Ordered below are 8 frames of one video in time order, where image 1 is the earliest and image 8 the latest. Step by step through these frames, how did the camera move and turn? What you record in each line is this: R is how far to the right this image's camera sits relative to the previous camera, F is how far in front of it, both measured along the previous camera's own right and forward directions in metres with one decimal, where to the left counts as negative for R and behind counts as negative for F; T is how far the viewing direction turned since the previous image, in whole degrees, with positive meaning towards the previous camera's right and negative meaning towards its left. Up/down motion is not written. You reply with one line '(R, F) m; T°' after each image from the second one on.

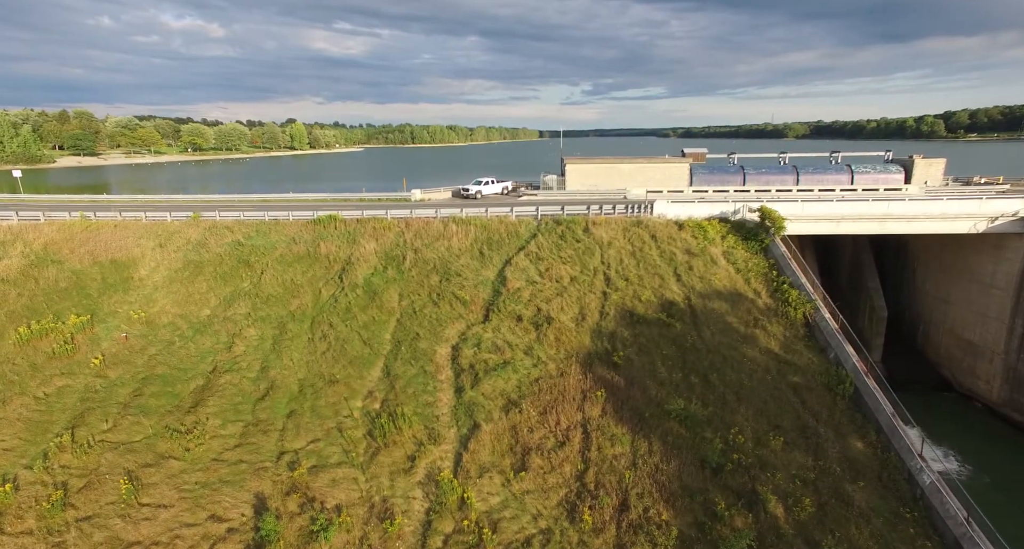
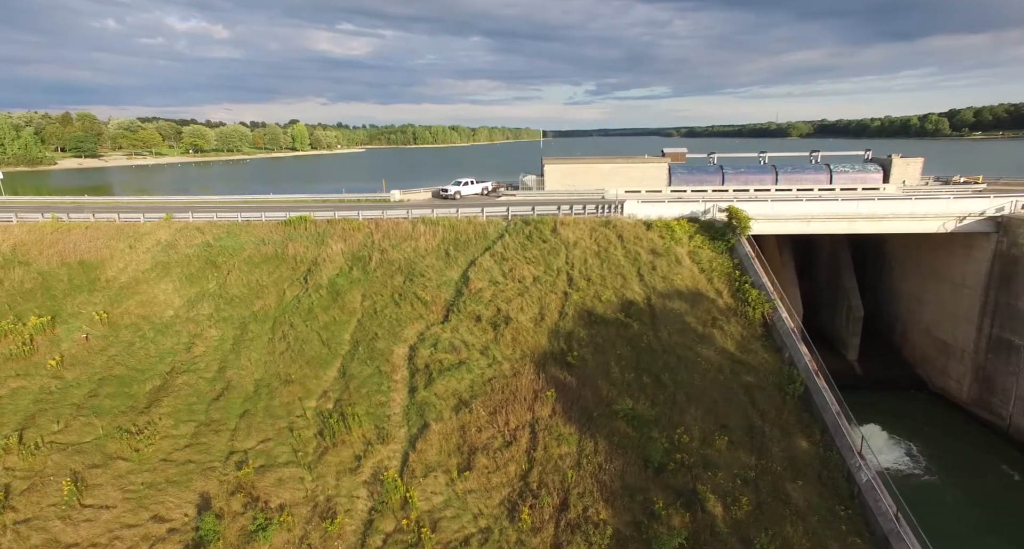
(+1.6, -0.1) m; 0°
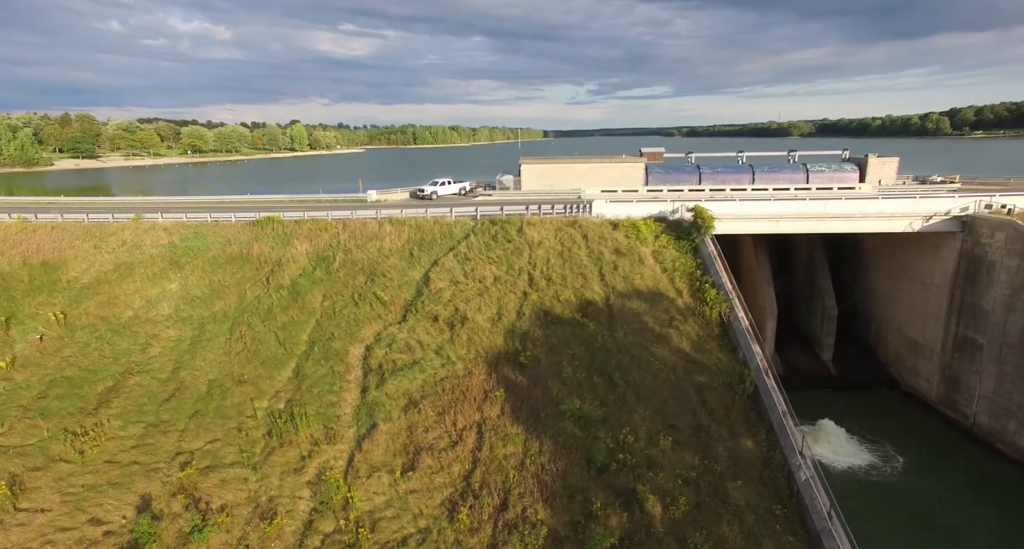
(+1.5, 0.0) m; 0°
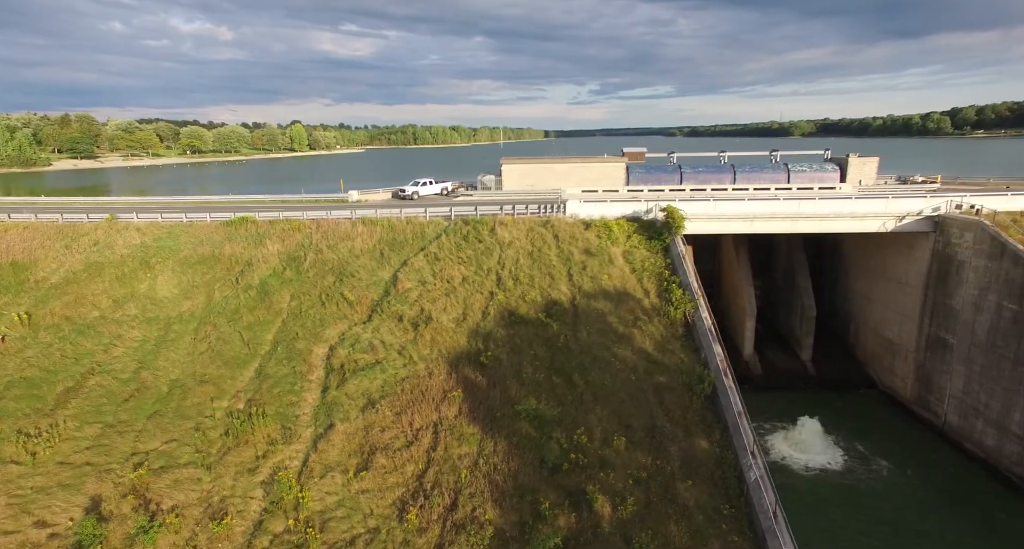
(+1.3, 0.0) m; 0°
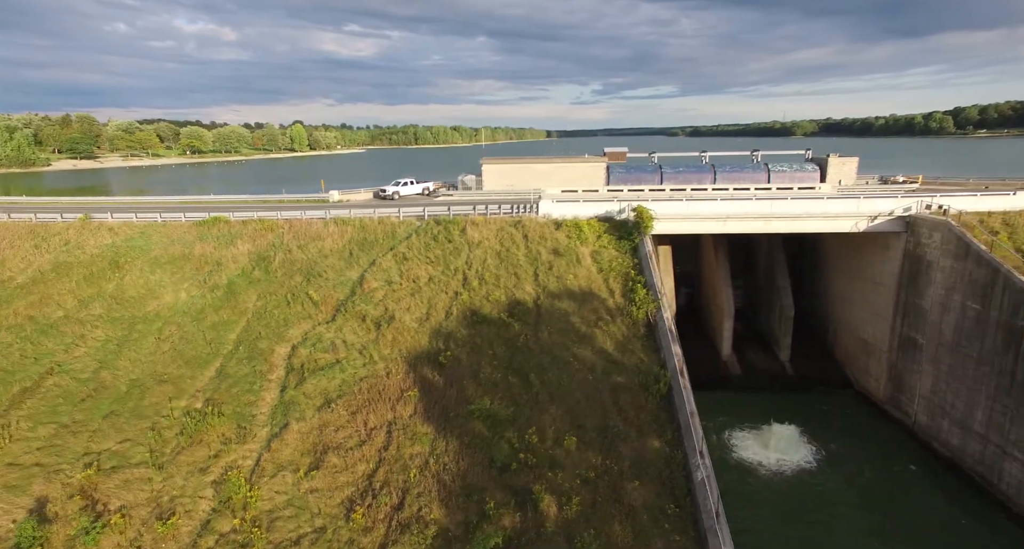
(+1.4, 0.0) m; 0°
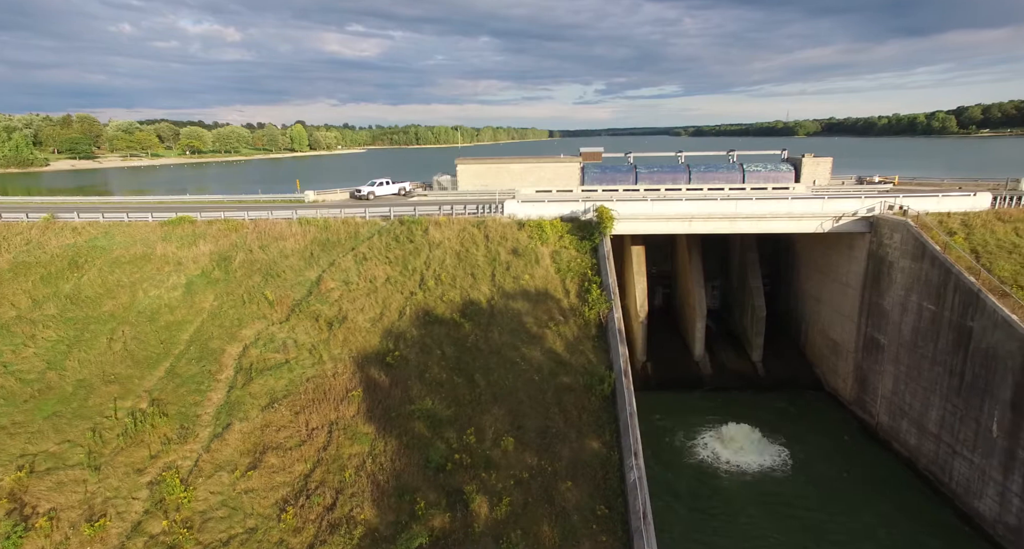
(+1.7, 0.0) m; 0°
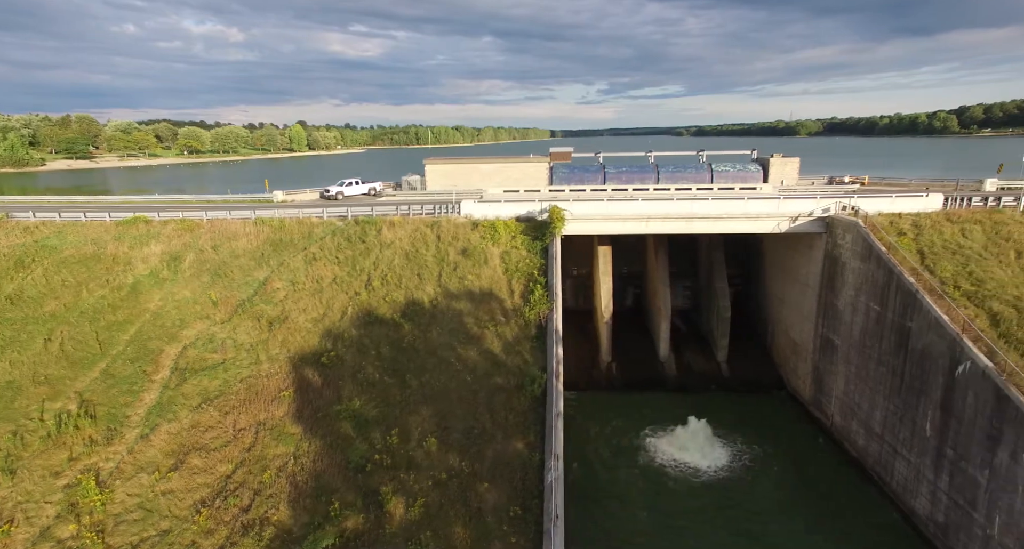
(+2.1, 0.0) m; 0°
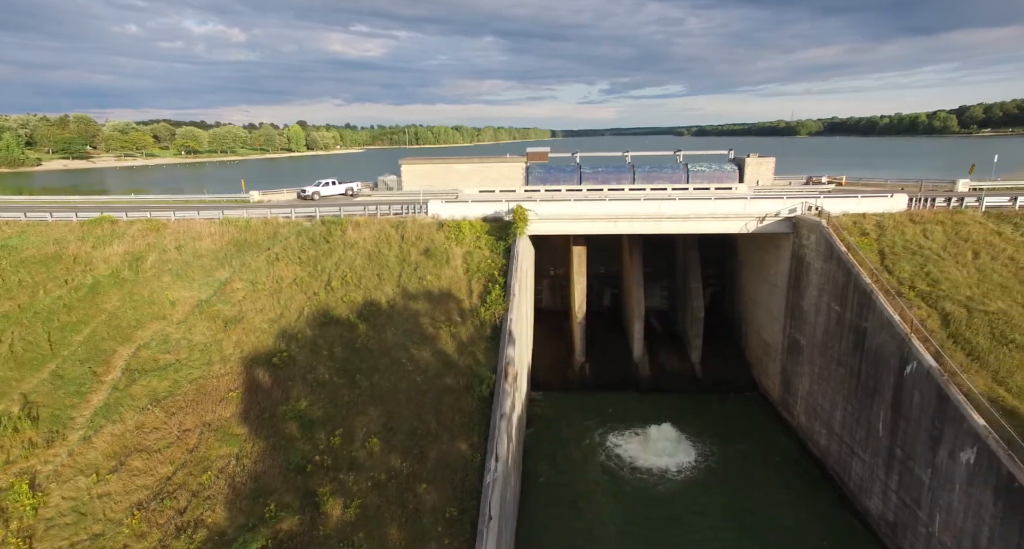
(+1.5, +0.1) m; 0°
